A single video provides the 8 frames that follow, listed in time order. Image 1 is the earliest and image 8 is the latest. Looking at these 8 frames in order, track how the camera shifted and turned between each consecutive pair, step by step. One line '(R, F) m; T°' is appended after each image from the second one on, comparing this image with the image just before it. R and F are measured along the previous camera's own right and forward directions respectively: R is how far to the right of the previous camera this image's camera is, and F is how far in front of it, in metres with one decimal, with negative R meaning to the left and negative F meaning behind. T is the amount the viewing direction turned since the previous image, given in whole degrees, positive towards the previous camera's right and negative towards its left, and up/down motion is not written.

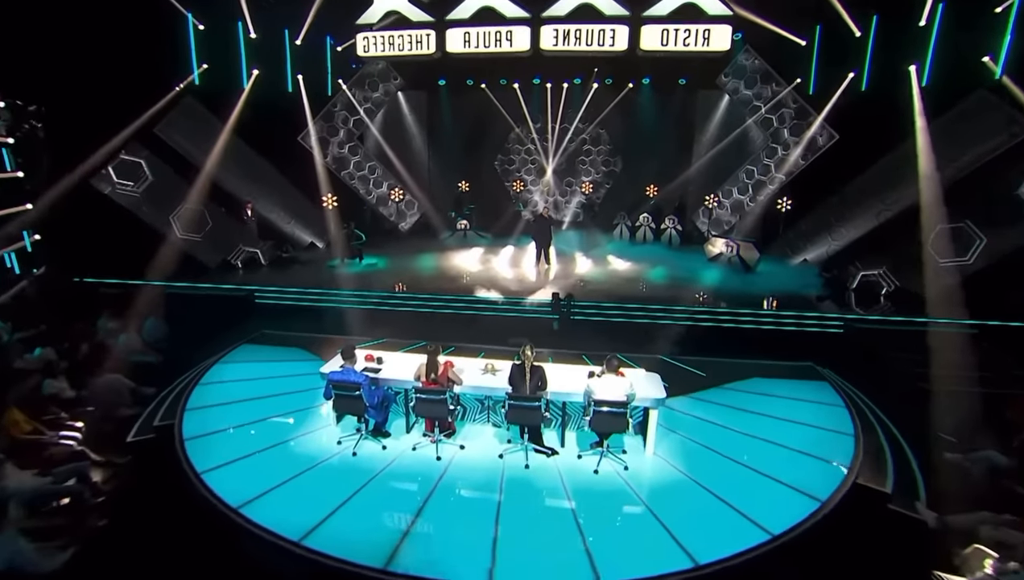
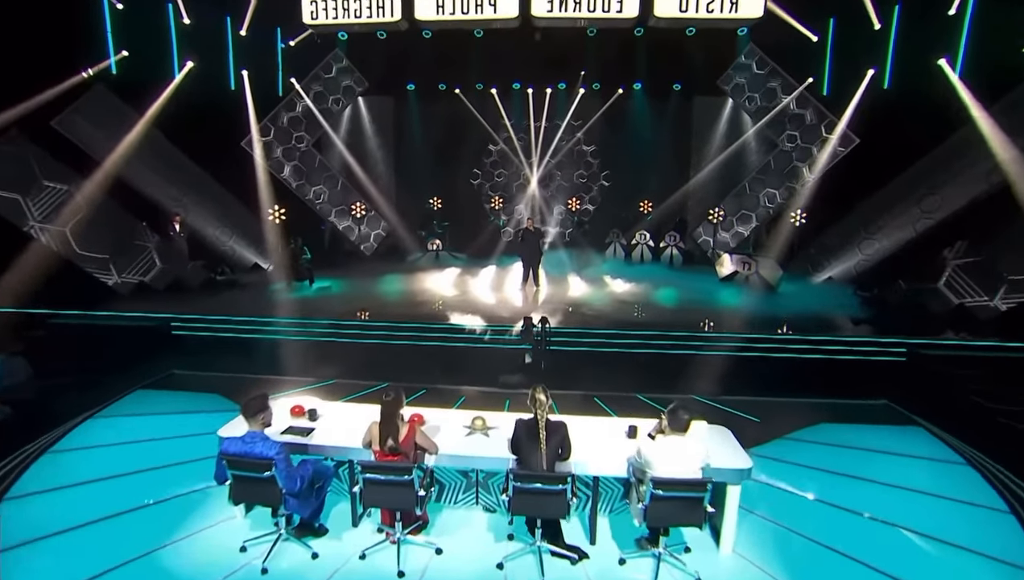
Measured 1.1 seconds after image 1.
(-0.1, +2.0) m; +2°
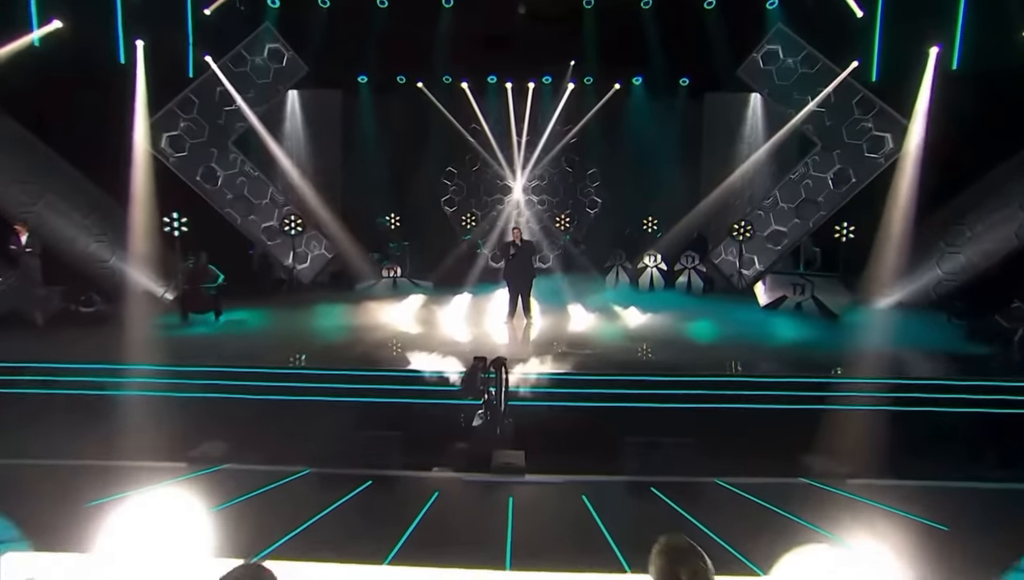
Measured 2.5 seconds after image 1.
(-0.2, +2.8) m; +3°
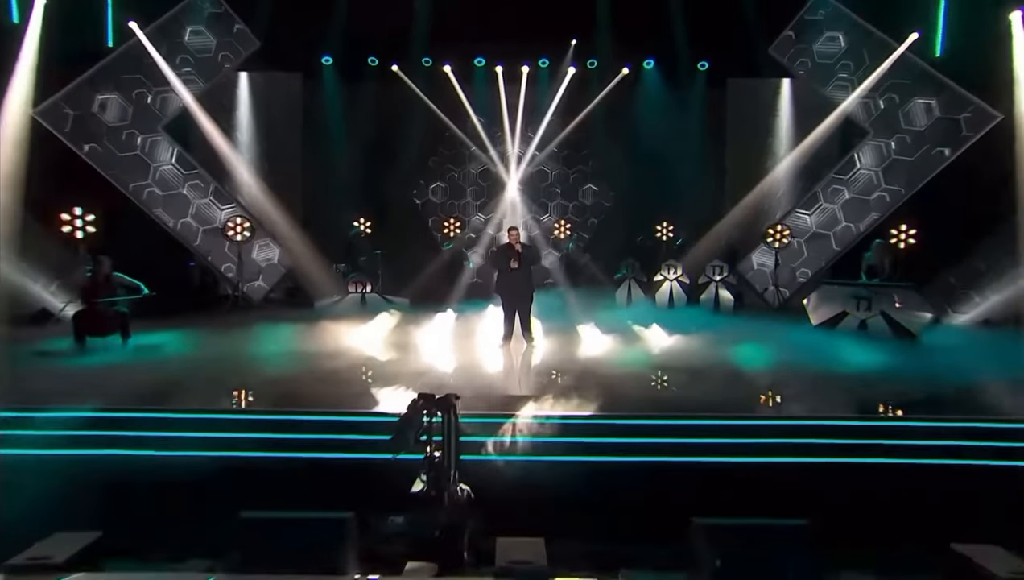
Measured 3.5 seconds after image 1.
(-0.1, +1.8) m; +1°
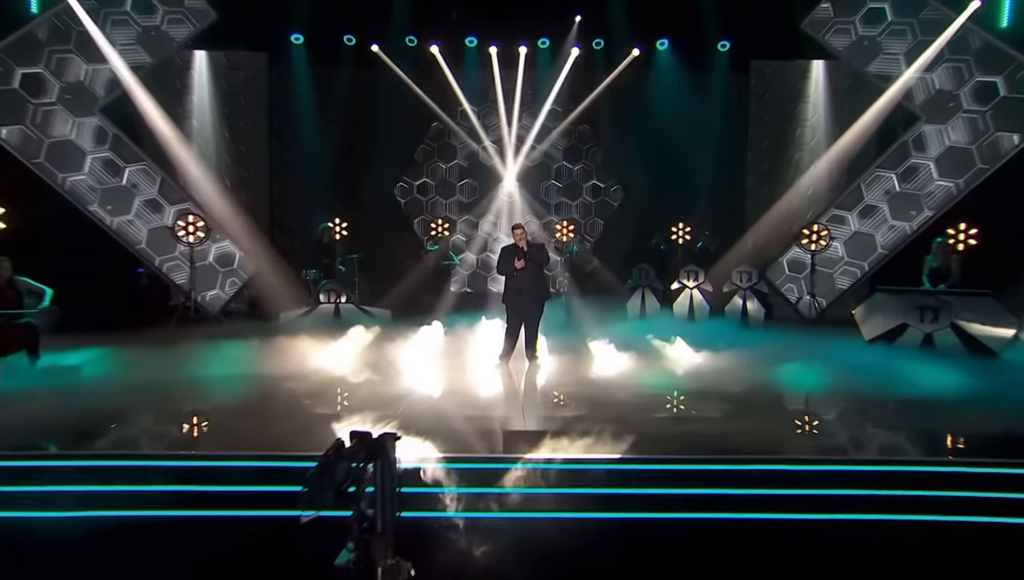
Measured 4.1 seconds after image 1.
(-0.1, +1.2) m; +1°
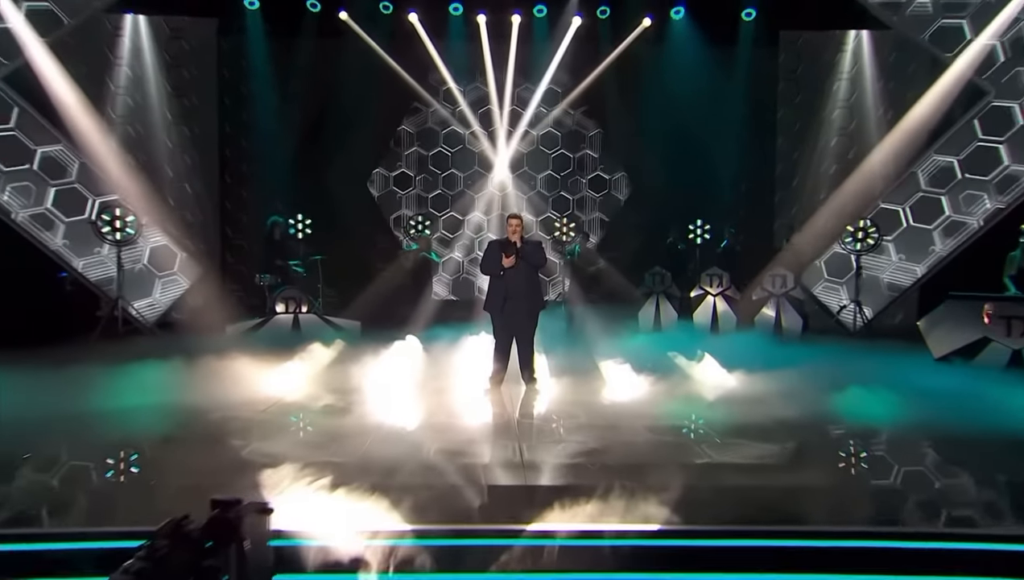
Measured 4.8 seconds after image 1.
(0.0, +1.2) m; +1°
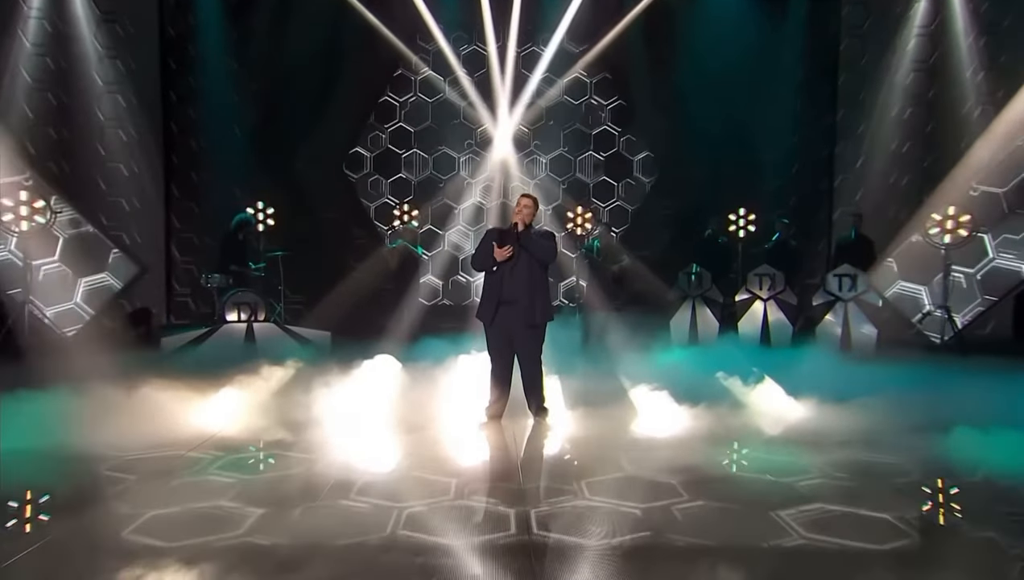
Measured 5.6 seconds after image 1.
(0.0, +1.2) m; -1°
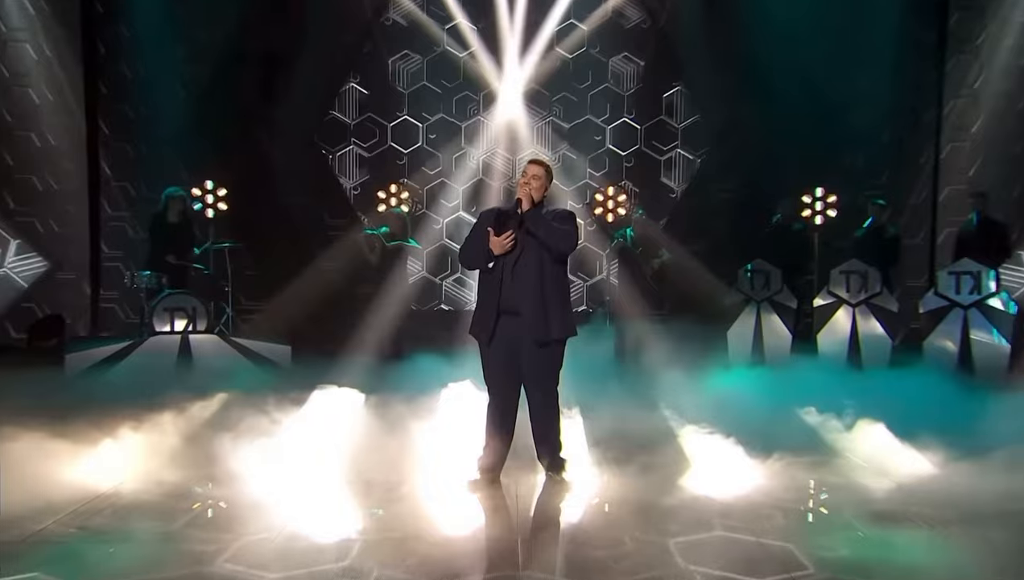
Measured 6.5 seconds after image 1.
(+0.1, +1.2) m; -2°
